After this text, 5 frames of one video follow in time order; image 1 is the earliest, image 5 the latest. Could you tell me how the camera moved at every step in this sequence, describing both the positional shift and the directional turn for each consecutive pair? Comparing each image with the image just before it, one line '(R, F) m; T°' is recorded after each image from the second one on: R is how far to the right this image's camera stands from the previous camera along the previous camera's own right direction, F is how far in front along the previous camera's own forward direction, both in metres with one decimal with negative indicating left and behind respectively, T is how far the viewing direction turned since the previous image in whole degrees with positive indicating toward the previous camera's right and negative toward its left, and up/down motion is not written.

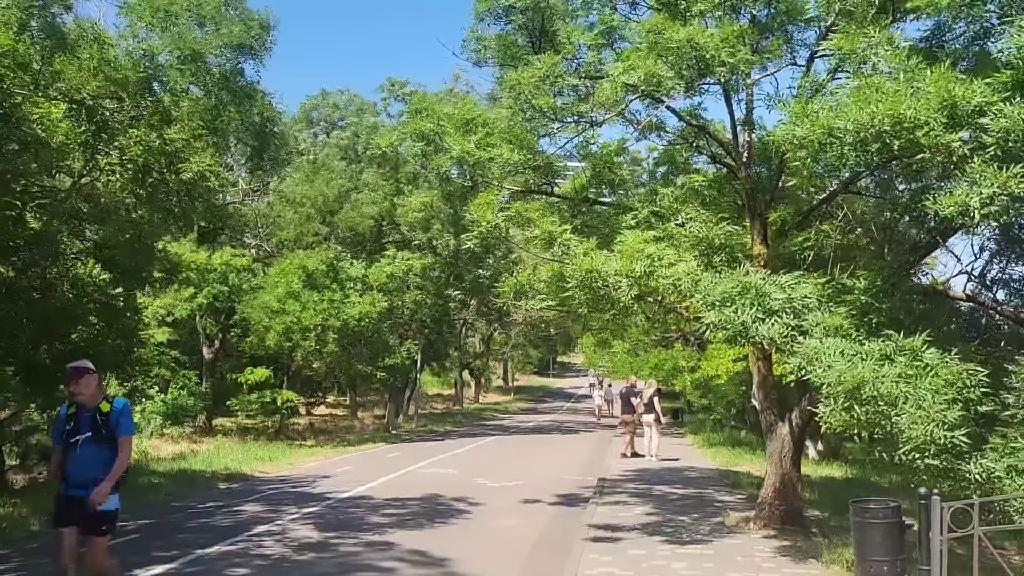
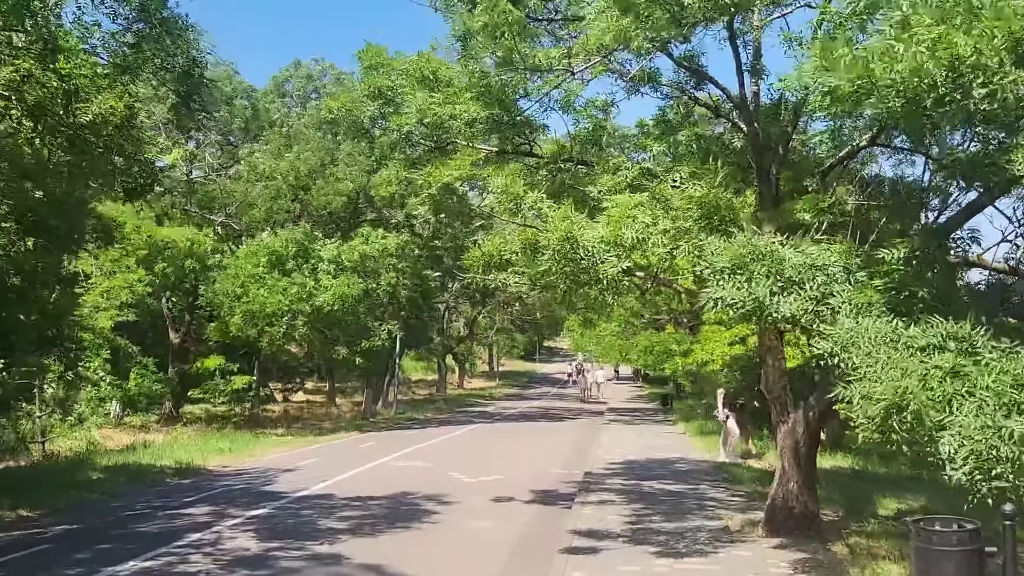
(+0.2, +1.4) m; +1°
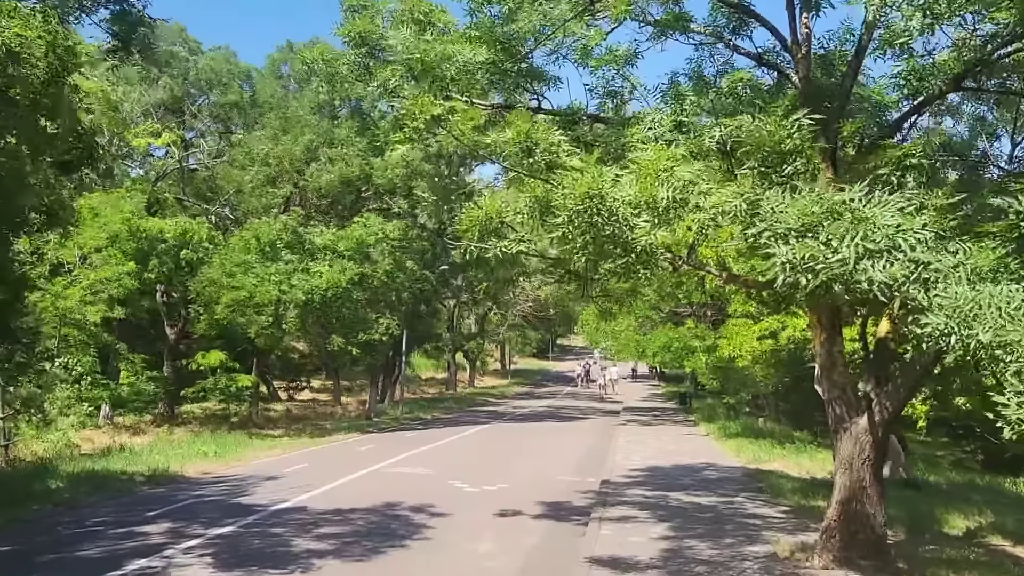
(+0.1, +1.6) m; -1°
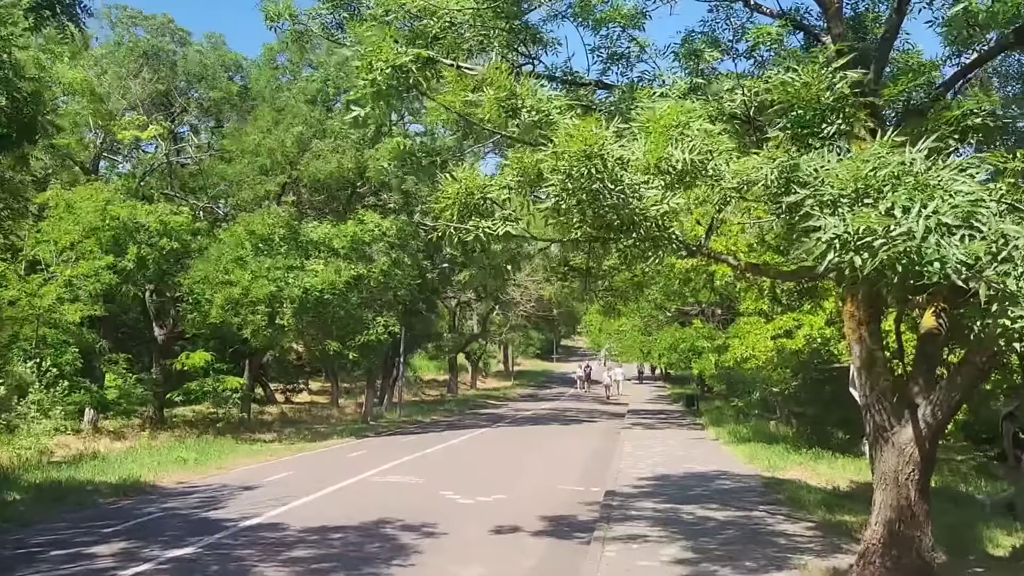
(+0.1, +1.0) m; 0°
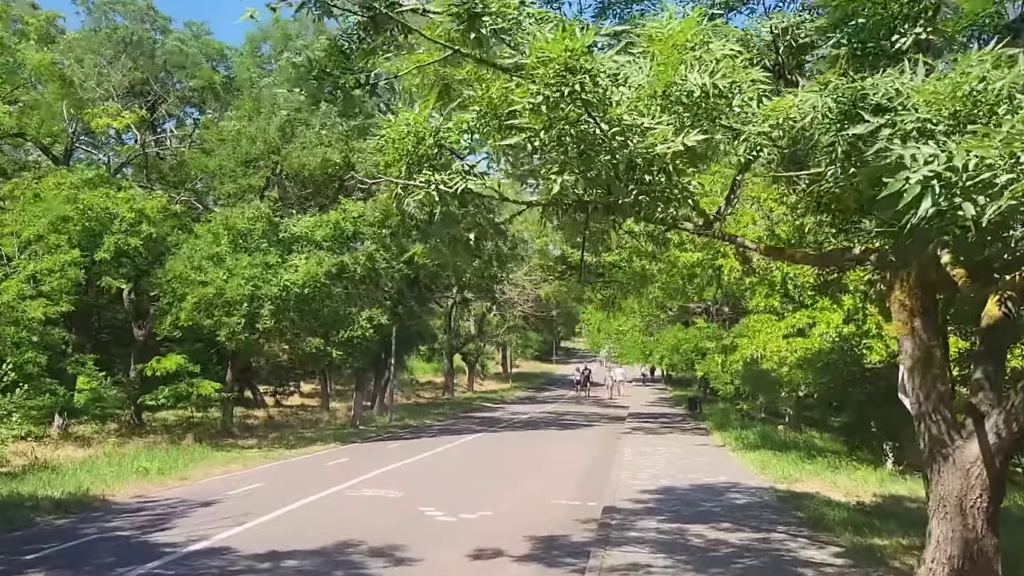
(+0.2, +1.2) m; 0°
